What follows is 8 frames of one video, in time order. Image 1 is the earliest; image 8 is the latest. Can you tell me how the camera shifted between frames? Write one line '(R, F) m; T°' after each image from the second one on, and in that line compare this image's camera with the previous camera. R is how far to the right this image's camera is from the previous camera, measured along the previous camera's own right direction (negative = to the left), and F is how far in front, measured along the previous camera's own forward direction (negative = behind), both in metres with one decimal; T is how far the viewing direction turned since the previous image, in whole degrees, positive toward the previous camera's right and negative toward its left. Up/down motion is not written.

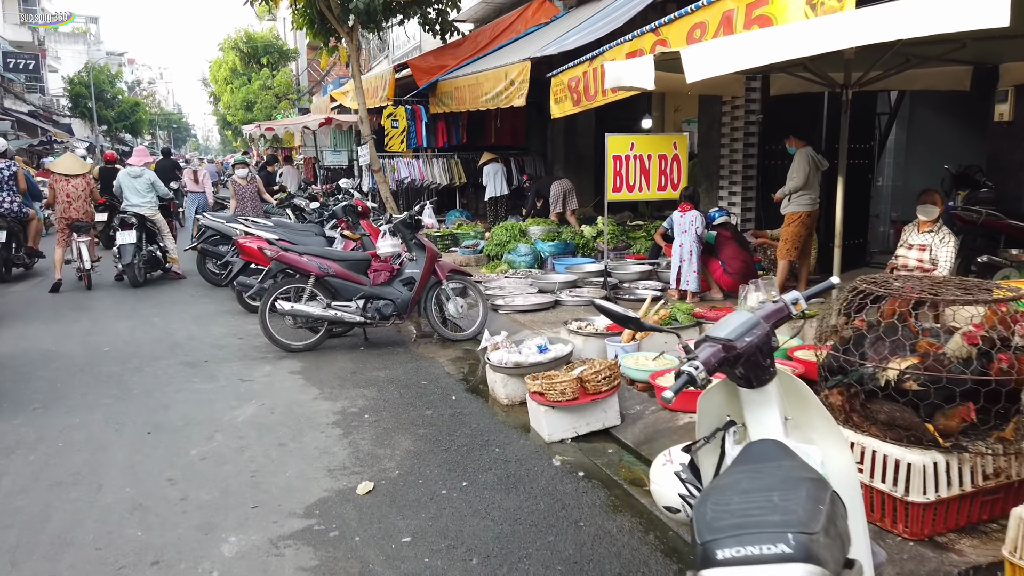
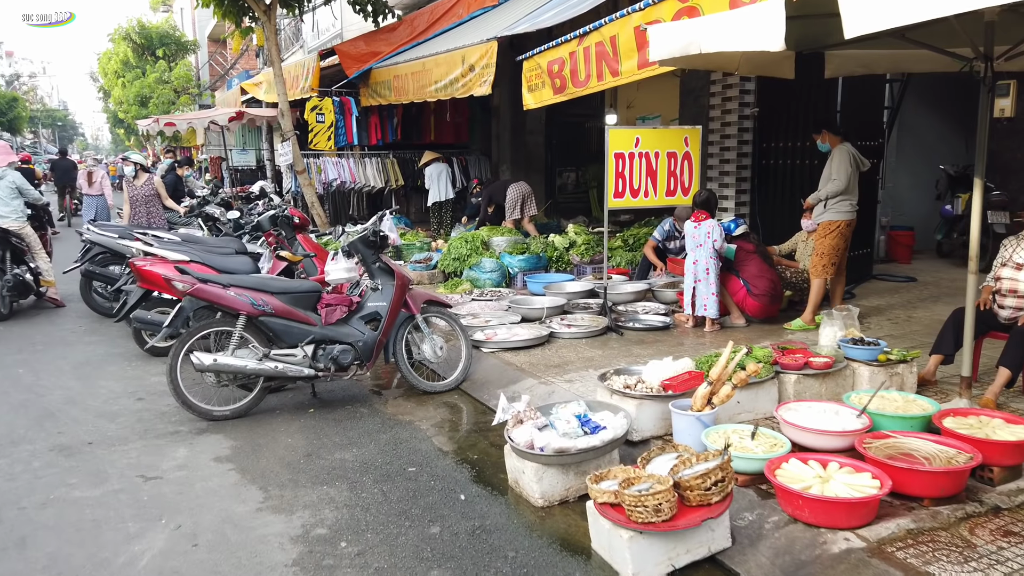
(-0.5, +1.5) m; +7°
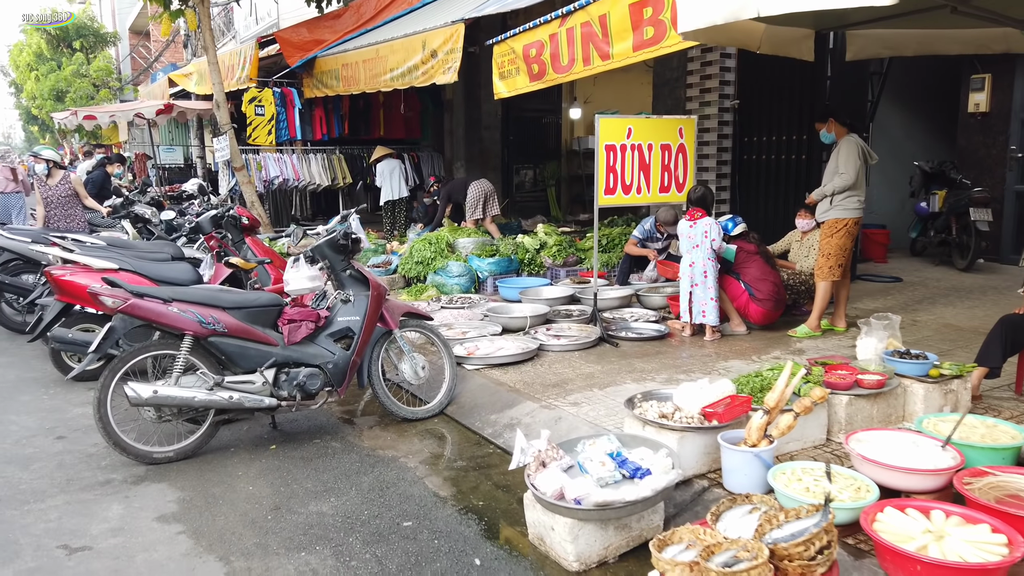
(-0.3, +0.7) m; +5°
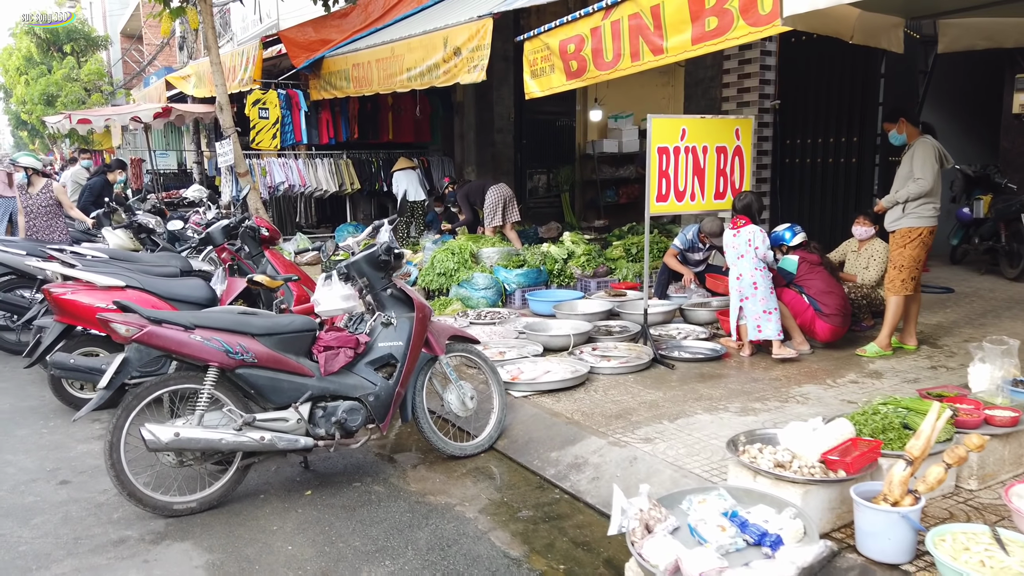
(-0.3, +0.5) m; +1°
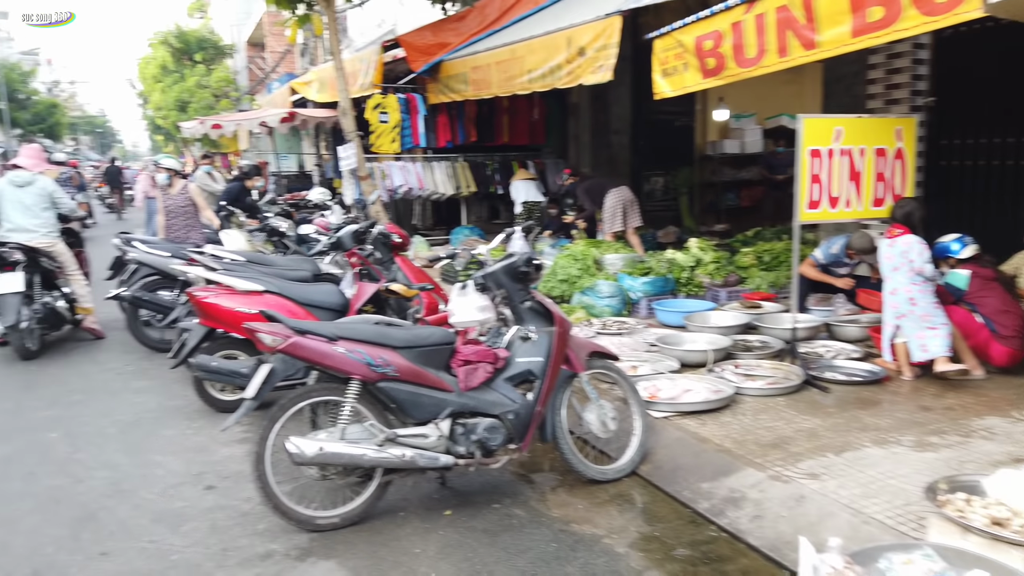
(-0.2, +0.2) m; -8°
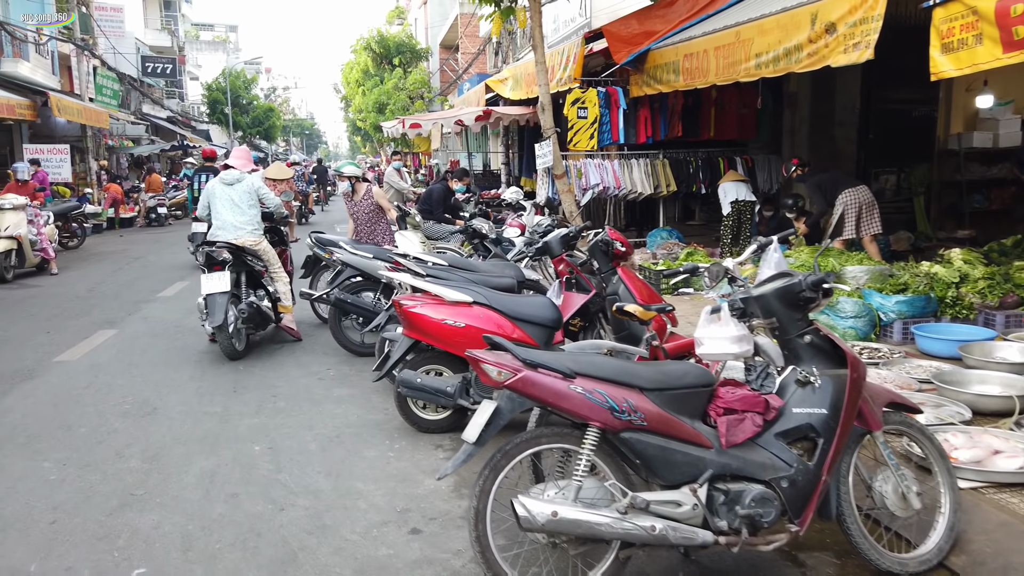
(-0.4, +0.6) m; -13°
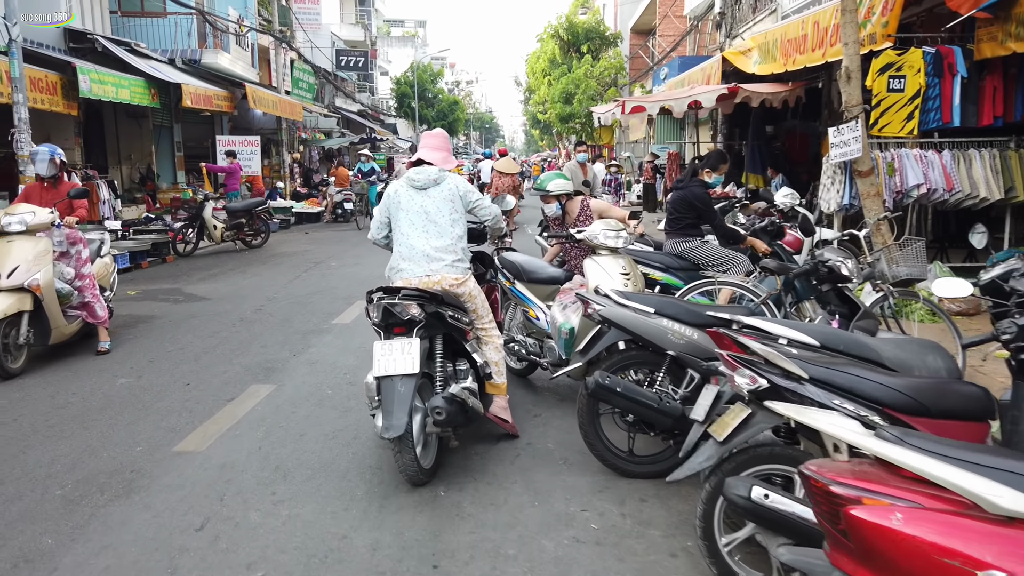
(-1.0, +2.4) m; -13°
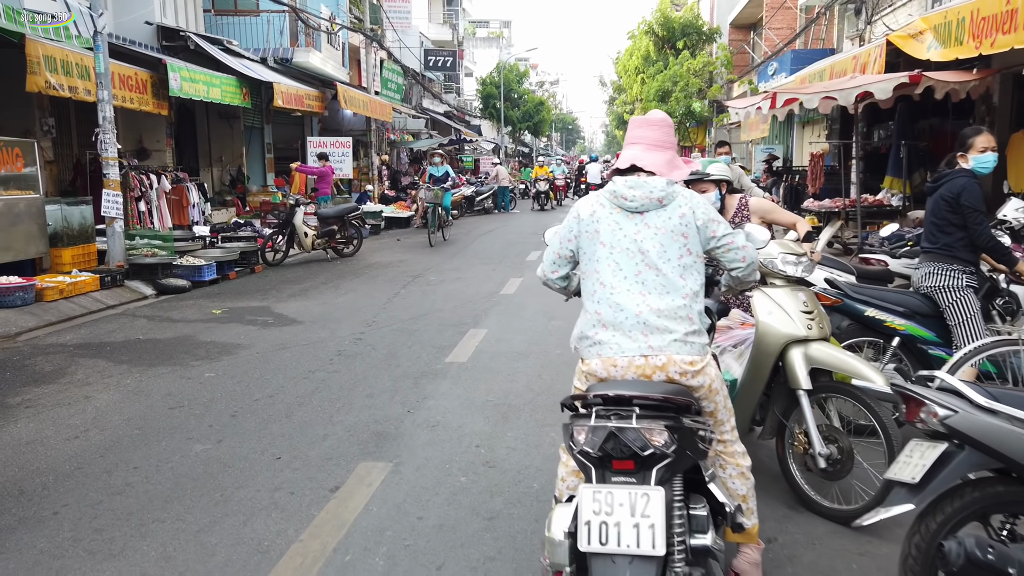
(-0.6, +1.3) m; -6°
